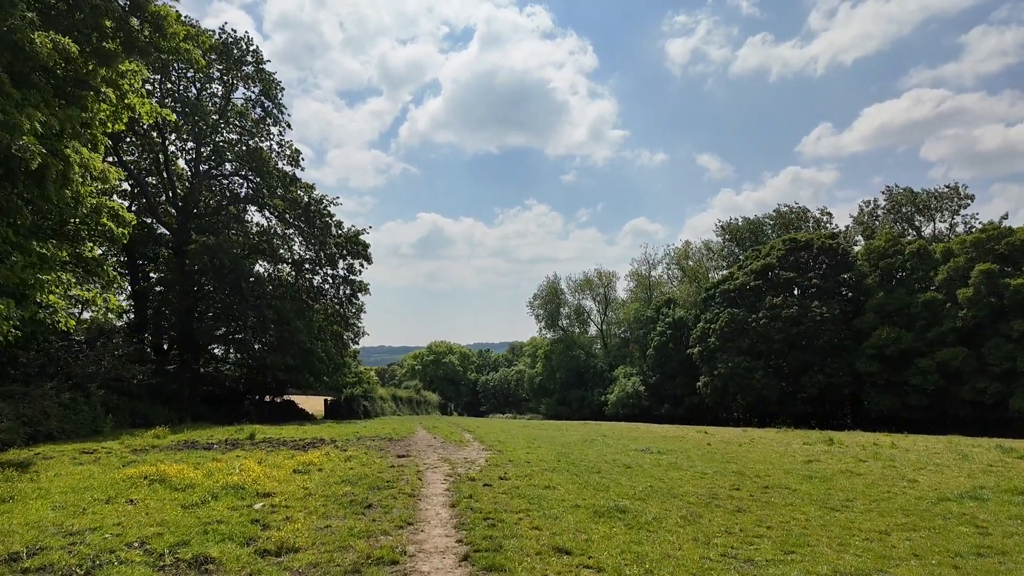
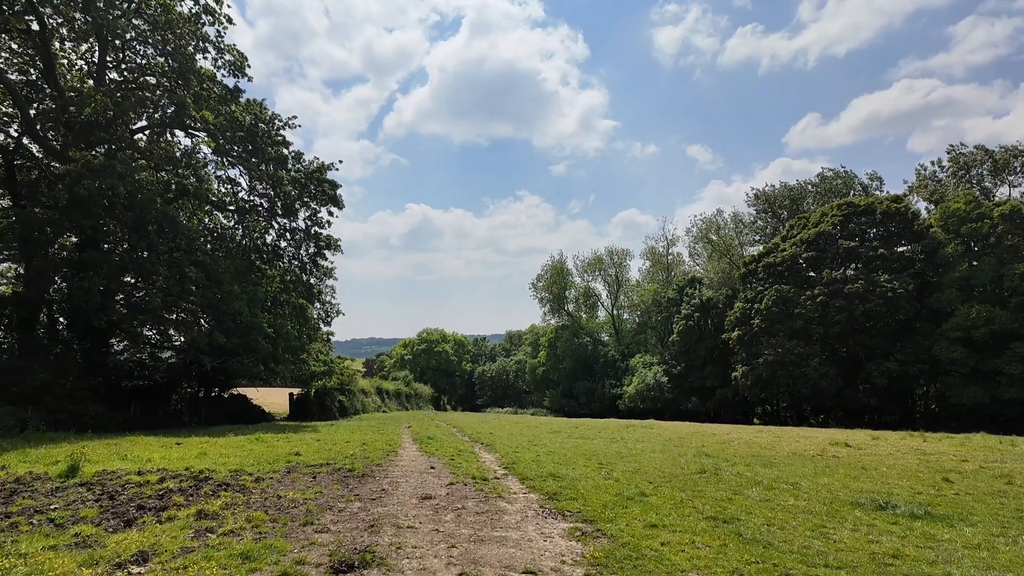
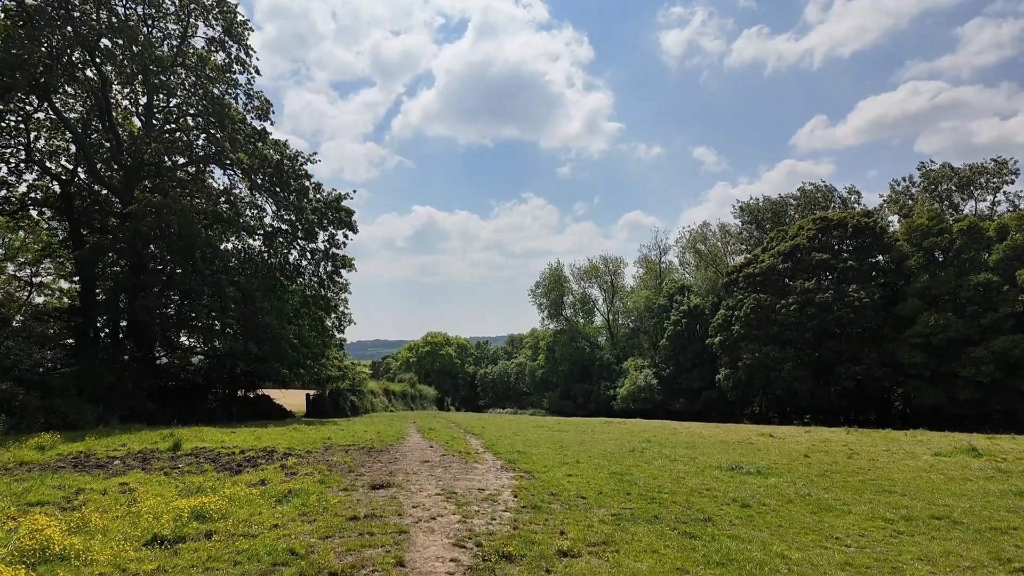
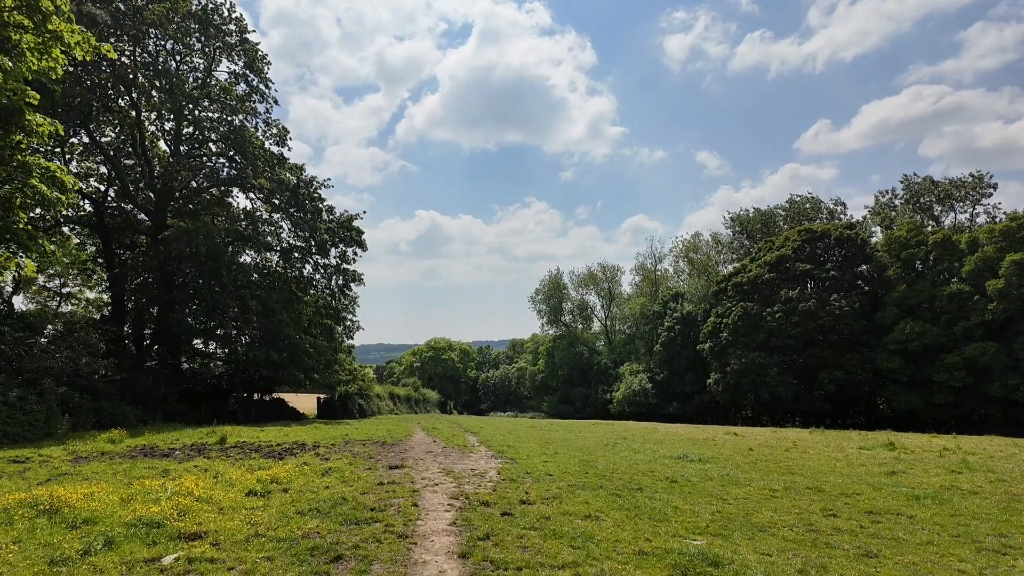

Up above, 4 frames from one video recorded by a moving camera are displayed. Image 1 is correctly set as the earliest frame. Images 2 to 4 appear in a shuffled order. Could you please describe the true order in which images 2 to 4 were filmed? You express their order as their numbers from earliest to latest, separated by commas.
4, 3, 2
